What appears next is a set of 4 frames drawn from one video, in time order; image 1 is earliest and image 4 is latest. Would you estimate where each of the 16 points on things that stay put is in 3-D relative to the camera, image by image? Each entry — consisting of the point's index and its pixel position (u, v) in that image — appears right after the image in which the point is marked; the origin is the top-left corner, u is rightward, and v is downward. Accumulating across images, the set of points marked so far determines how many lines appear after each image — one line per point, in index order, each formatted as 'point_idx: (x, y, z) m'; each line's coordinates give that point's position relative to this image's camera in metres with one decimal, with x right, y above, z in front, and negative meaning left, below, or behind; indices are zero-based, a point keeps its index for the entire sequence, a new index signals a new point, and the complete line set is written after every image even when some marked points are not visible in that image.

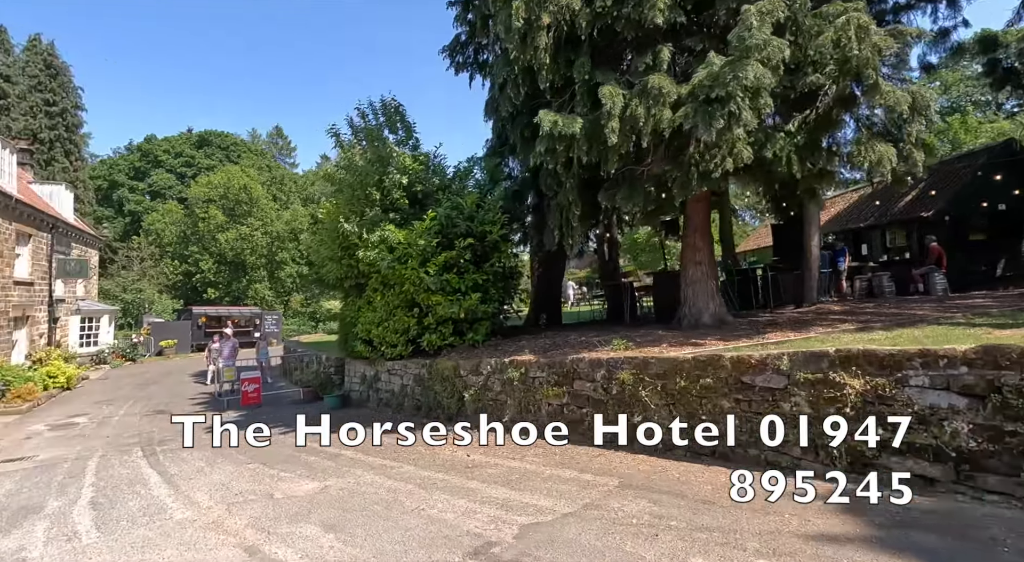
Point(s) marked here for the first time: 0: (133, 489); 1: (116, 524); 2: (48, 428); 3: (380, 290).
0: (-4.9, -2.9, +7.9) m
1: (-4.2, -2.8, +6.7) m
2: (-13.1, -4.2, +16.9) m
3: (-2.5, -0.2, +11.3) m
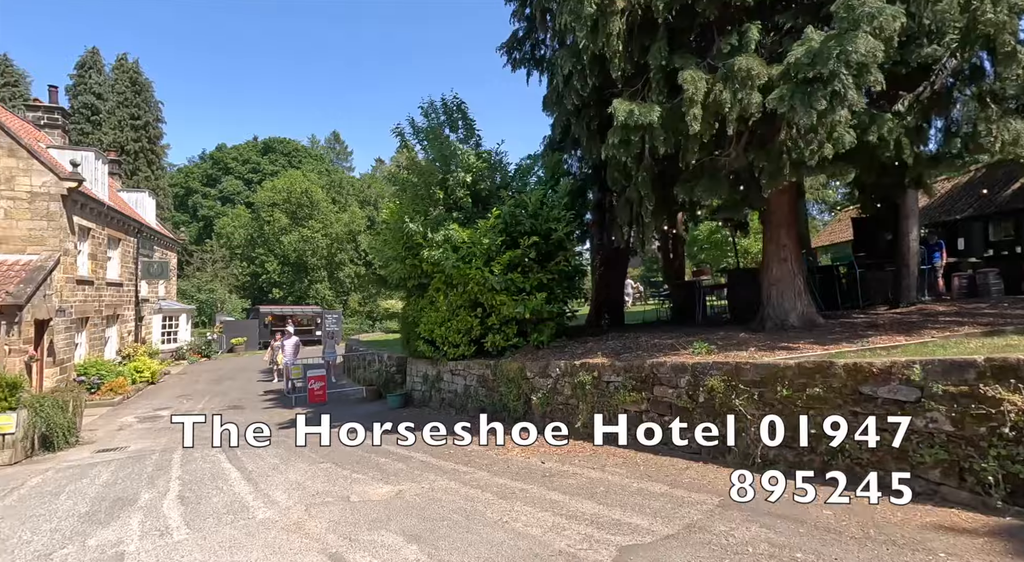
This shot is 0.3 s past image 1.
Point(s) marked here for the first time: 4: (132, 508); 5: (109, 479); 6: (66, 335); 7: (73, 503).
0: (-4.0, -2.9, +8.0) m
1: (-3.4, -2.8, +6.8) m
2: (-11.3, -4.2, +17.8) m
3: (-1.3, -0.1, +11.2) m
4: (-5.1, -3.1, +8.2) m
5: (-6.7, -3.4, +10.1) m
6: (-15.5, -2.0, +20.7) m
7: (-6.4, -3.3, +8.9) m
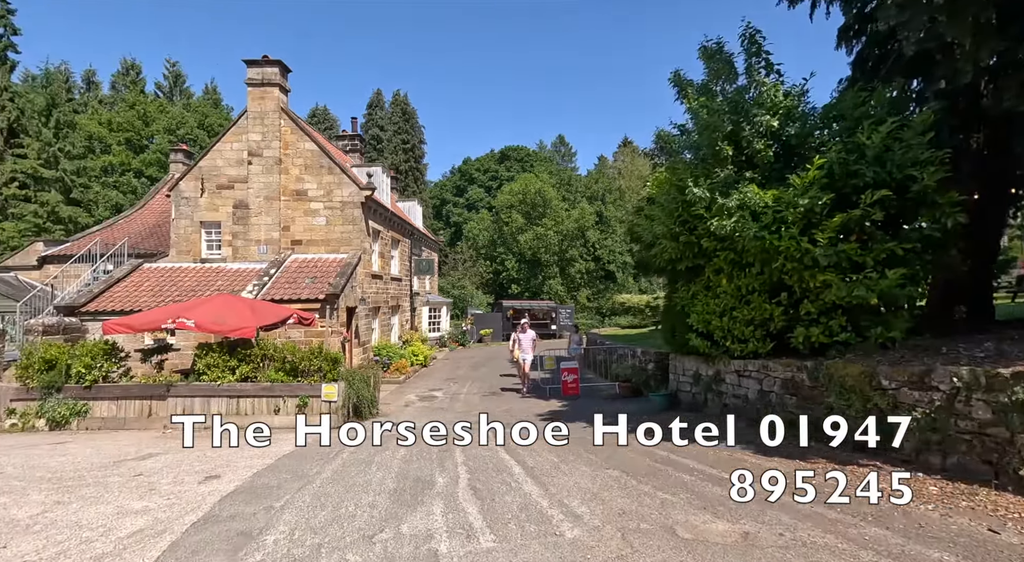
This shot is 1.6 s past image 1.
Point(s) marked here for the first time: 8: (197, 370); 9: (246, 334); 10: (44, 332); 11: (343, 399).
0: (-0.1, -2.7, +7.2) m
1: (-0.1, -2.5, +5.9) m
2: (-3.1, -3.8, +19.1) m
3: (+3.5, +0.2, +9.1) m
4: (-1.1, -2.8, +7.8) m
5: (-1.8, -3.1, +10.2) m
6: (-5.9, -1.6, +23.4) m
7: (-2.0, -3.0, +9.0) m
8: (-8.9, -2.5, +16.6) m
9: (-7.4, -1.5, +16.3) m
10: (-14.8, -1.7, +18.8) m
11: (-4.6, -3.2, +16.1) m
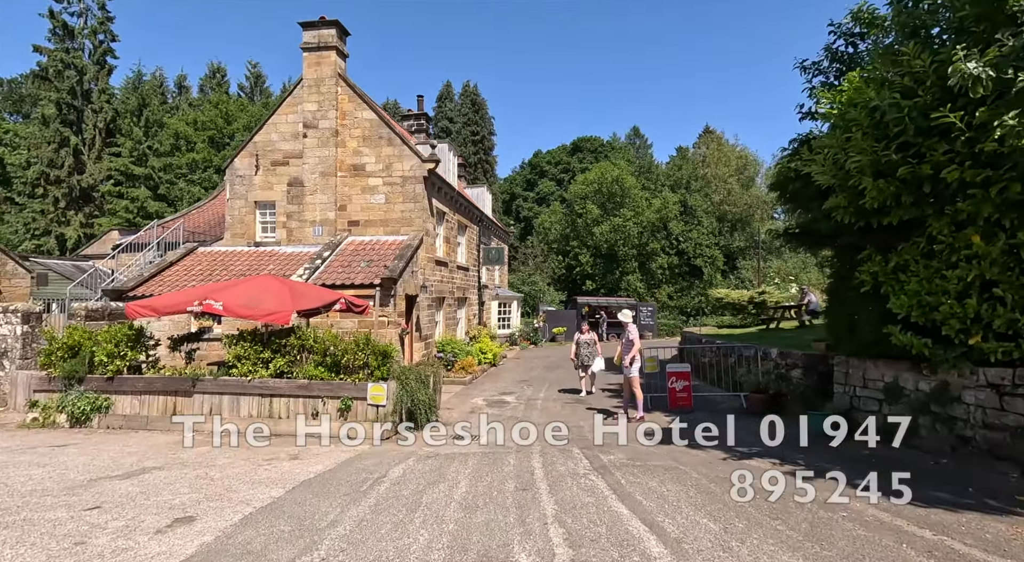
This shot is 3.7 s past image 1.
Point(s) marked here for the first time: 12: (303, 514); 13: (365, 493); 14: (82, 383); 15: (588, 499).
0: (+0.9, -2.1, +3.6) m
1: (+0.7, -2.0, +2.2) m
2: (-0.7, -3.3, +15.7) m
3: (+4.7, +0.7, +5.0) m
4: (0.0, -2.3, +4.3) m
5: (-0.5, -2.6, +6.7) m
6: (-2.9, -1.1, +20.3) m
7: (-0.8, -2.5, +5.5) m
8: (-6.8, -1.9, +13.9) m
9: (-5.3, -0.9, +13.4) m
10: (-12.4, -1.0, +16.8) m
11: (-2.6, -2.7, +12.9) m
12: (-2.3, -2.6, +6.5) m
13: (-1.9, -2.7, +7.4) m
14: (-10.4, -2.4, +14.0) m
15: (+0.9, -2.5, +6.7) m
